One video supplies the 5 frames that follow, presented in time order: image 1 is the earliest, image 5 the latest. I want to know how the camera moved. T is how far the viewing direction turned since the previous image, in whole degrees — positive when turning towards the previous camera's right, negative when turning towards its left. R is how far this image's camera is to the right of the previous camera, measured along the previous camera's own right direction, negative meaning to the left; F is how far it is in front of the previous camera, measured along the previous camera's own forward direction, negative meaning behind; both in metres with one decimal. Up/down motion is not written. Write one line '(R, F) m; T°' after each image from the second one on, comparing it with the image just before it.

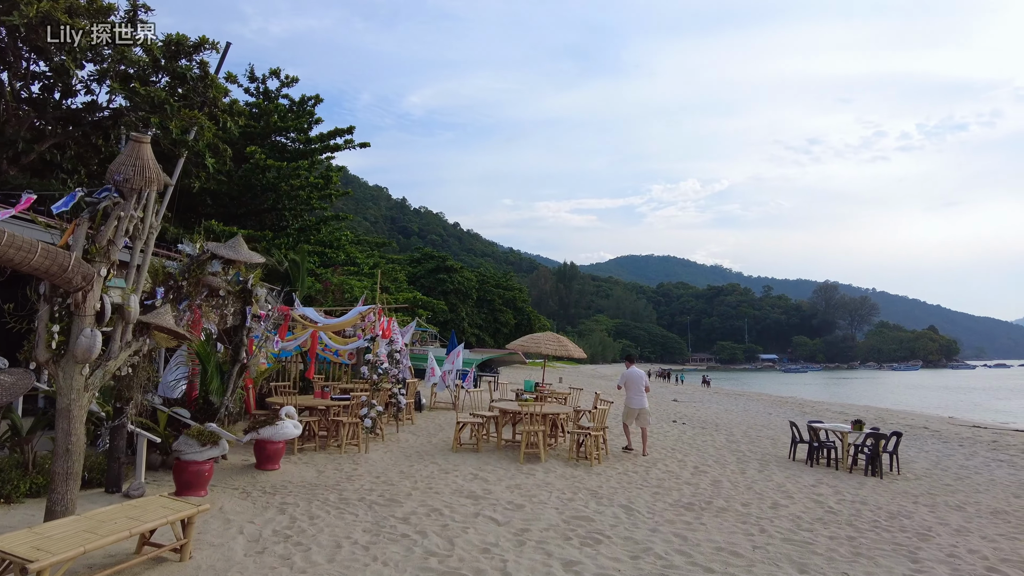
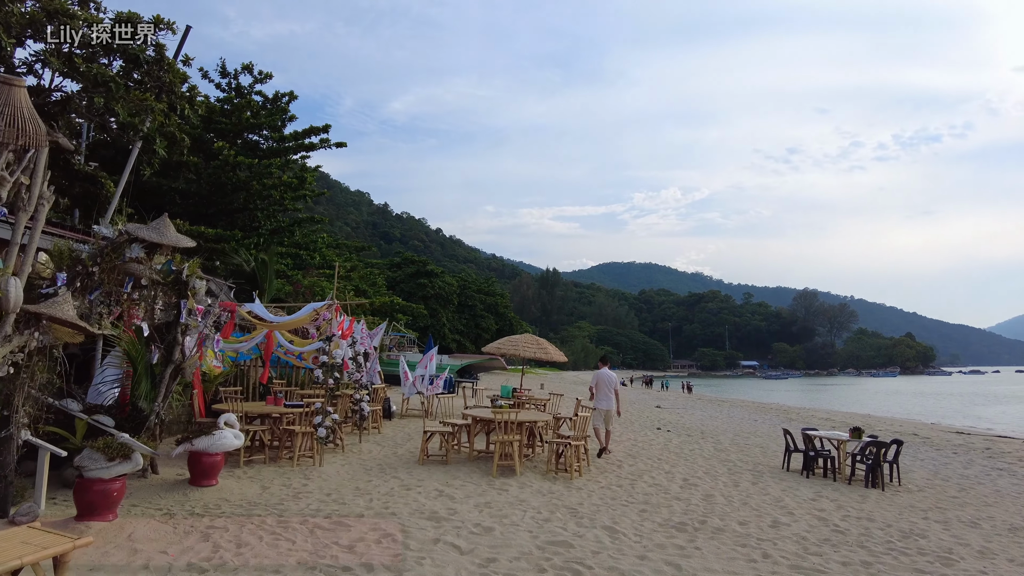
(+0.1, +0.8) m; +2°
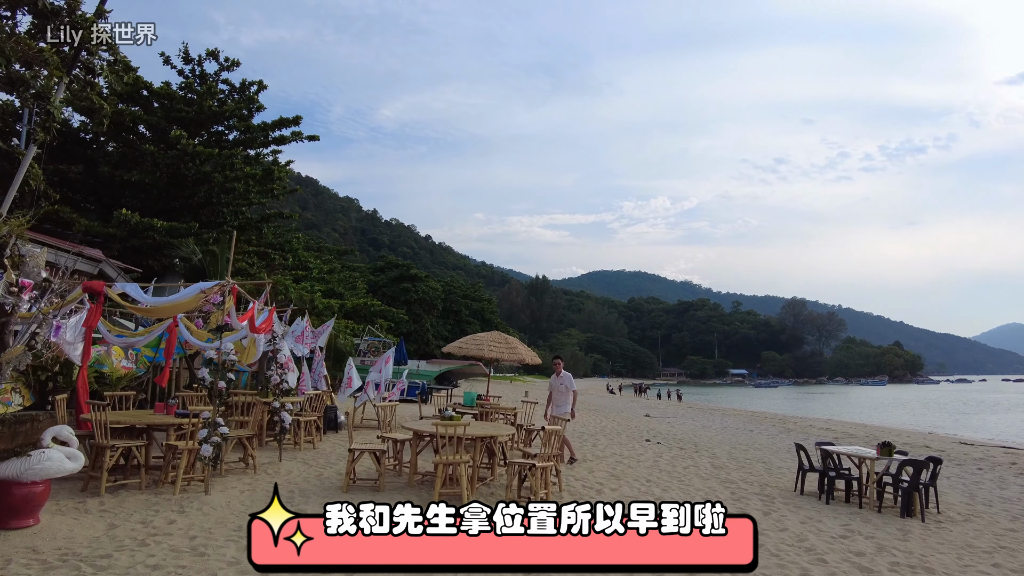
(+0.4, +1.7) m; +1°
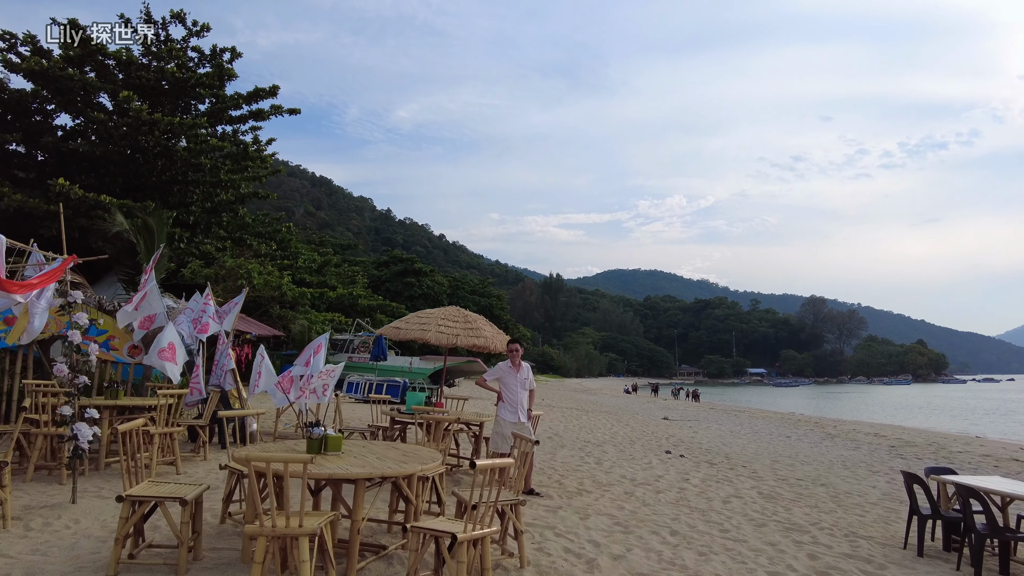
(+0.6, +3.0) m; -1°
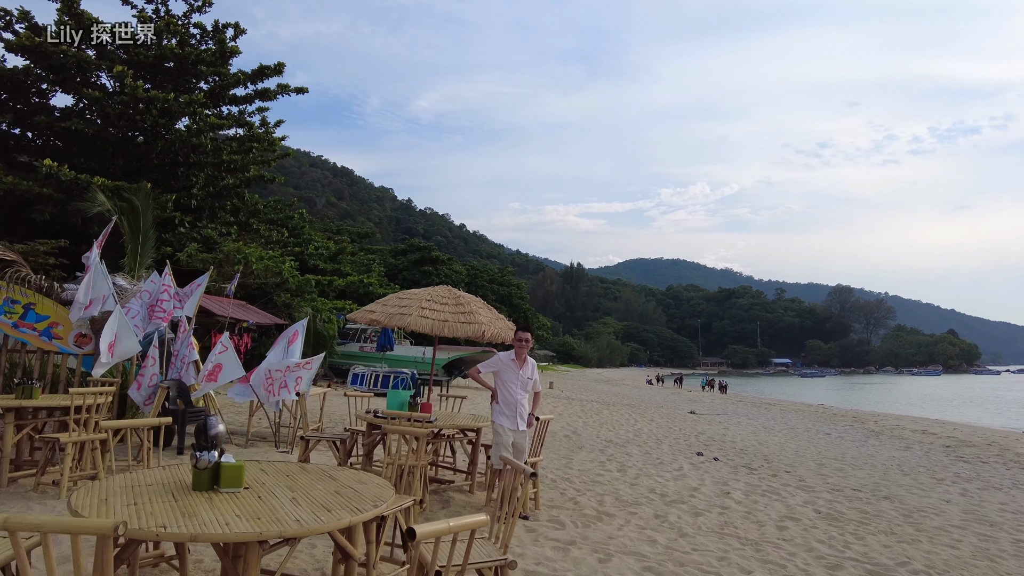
(+0.2, +1.3) m; -2°
